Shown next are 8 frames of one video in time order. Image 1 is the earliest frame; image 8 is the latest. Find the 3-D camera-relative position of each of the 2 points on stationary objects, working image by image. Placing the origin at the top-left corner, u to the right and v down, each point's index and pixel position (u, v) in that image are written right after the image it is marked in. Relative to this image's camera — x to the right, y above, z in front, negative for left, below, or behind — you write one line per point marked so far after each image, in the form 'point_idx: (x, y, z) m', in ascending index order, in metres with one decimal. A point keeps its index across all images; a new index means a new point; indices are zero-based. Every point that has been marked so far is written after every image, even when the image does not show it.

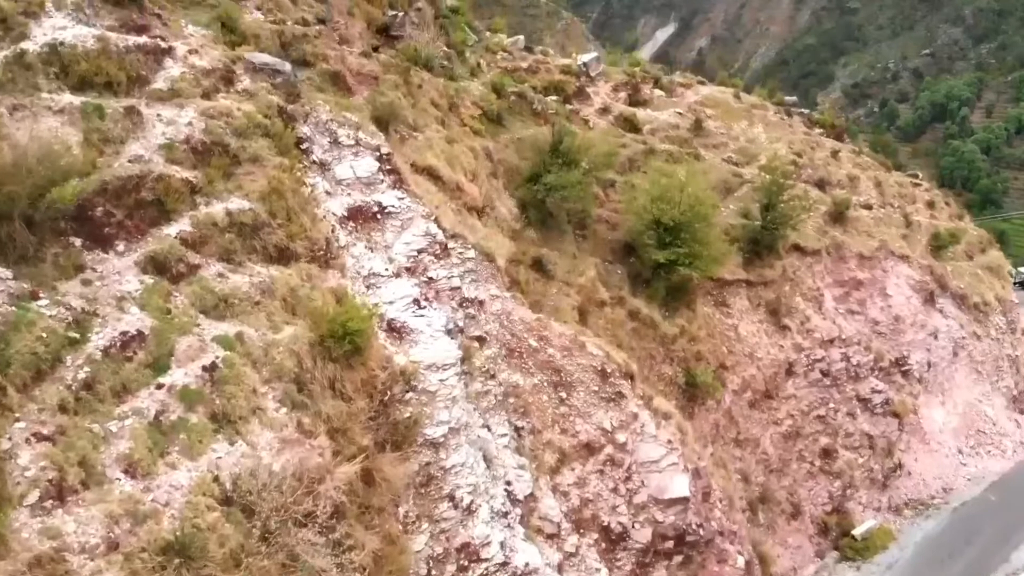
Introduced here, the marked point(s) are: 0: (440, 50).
0: (-1.4, +4.6, +19.1) m
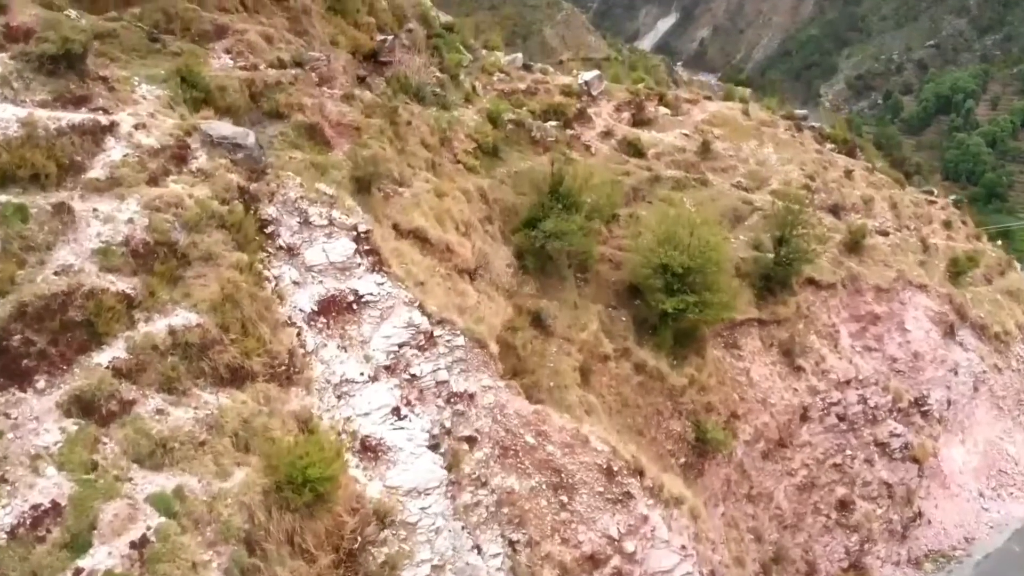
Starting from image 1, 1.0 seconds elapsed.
0: (-1.5, +3.8, +17.9) m
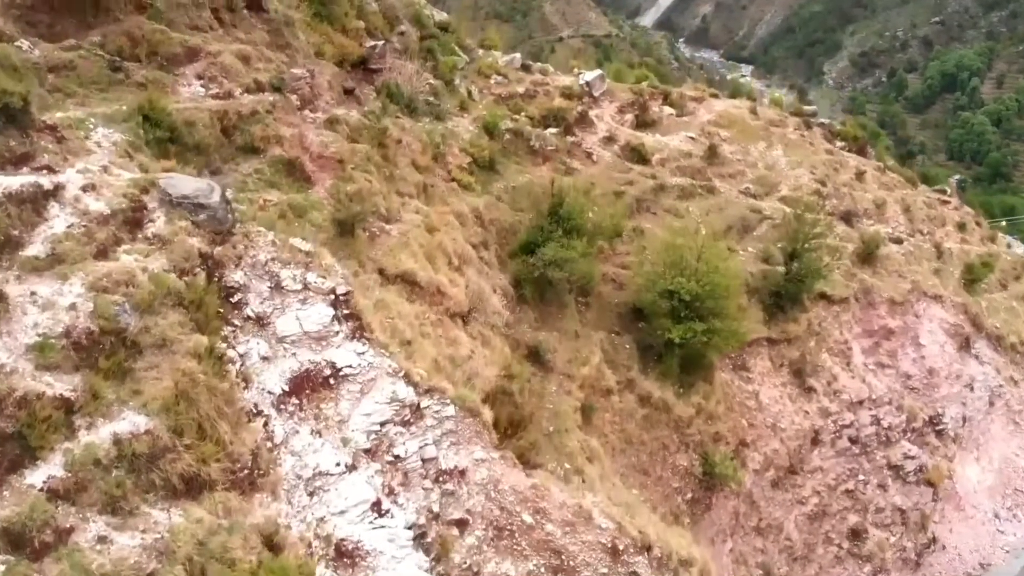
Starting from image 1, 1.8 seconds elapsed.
0: (-1.5, +3.5, +17.0) m
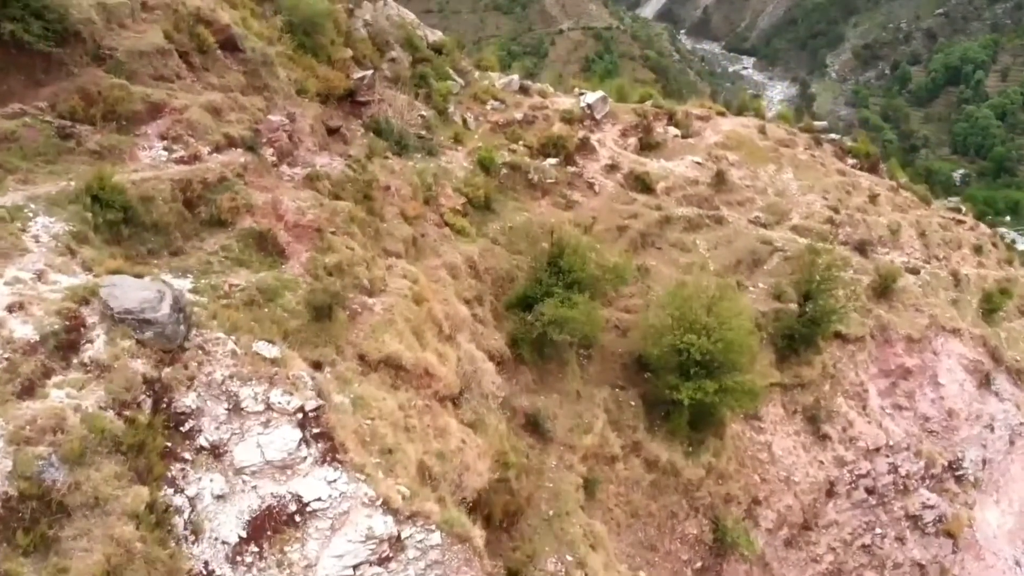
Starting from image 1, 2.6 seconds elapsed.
0: (-1.6, +2.8, +16.0) m
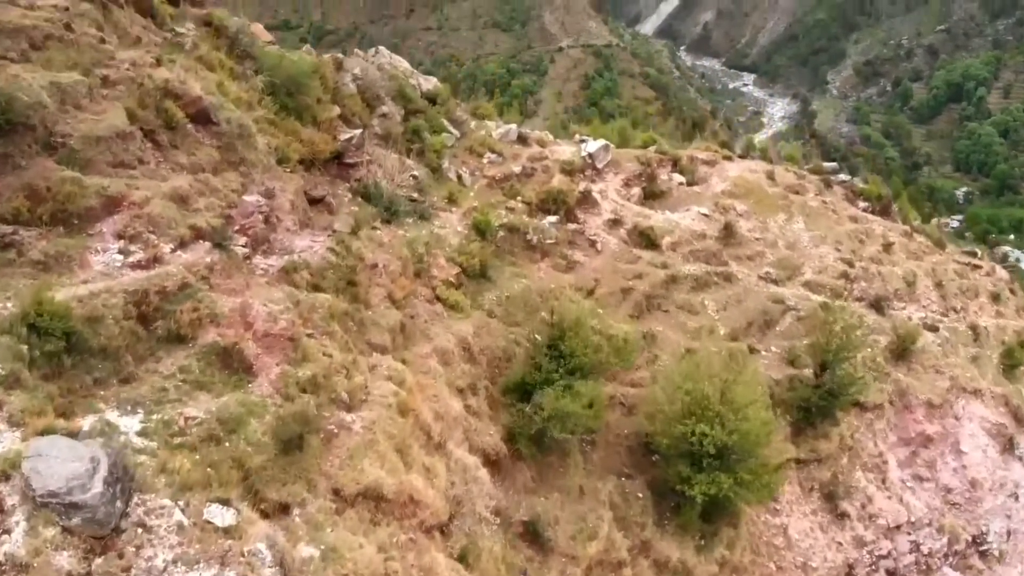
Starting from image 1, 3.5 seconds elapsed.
0: (-1.6, +1.7, +15.0) m
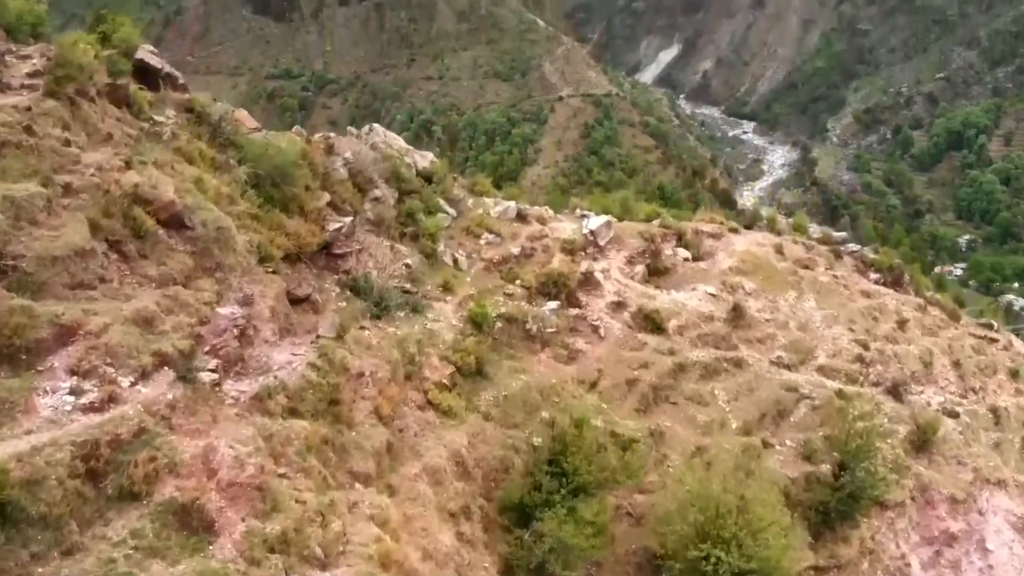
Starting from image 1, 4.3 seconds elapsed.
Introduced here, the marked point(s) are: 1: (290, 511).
0: (-1.6, +0.3, +14.2) m
1: (-1.8, -1.8, +7.9) m
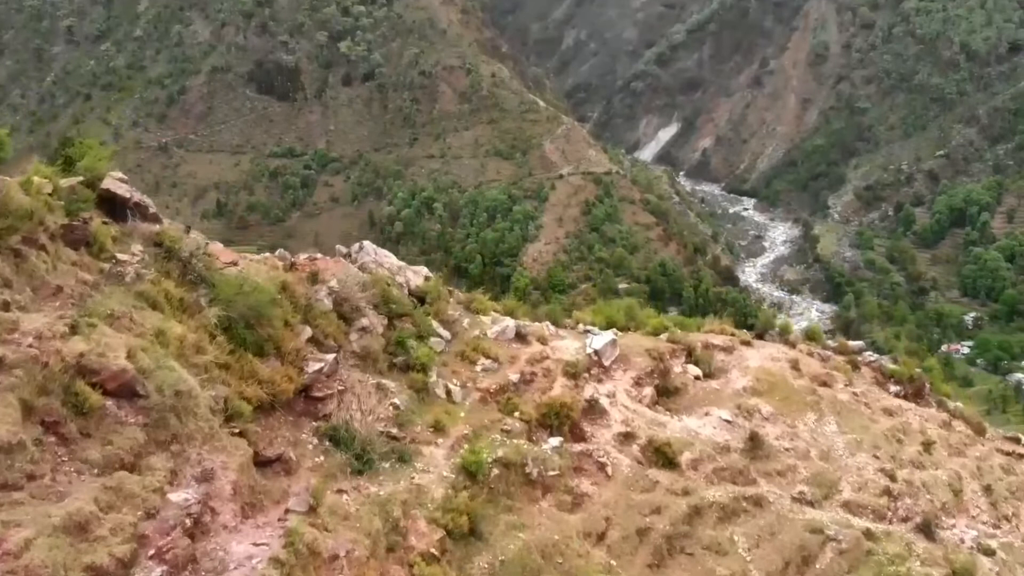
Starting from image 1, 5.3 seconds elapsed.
0: (-1.7, -1.6, +13.0) m
1: (-1.8, -3.2, +6.5) m
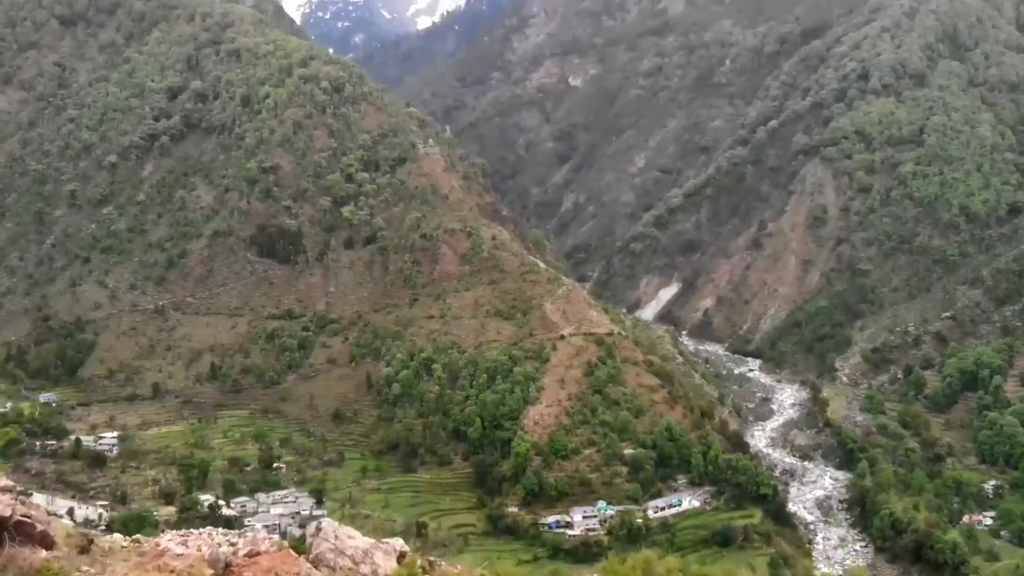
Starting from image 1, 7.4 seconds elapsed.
0: (-1.8, -5.0, +9.8) m
1: (-1.9, -5.6, +3.2) m
